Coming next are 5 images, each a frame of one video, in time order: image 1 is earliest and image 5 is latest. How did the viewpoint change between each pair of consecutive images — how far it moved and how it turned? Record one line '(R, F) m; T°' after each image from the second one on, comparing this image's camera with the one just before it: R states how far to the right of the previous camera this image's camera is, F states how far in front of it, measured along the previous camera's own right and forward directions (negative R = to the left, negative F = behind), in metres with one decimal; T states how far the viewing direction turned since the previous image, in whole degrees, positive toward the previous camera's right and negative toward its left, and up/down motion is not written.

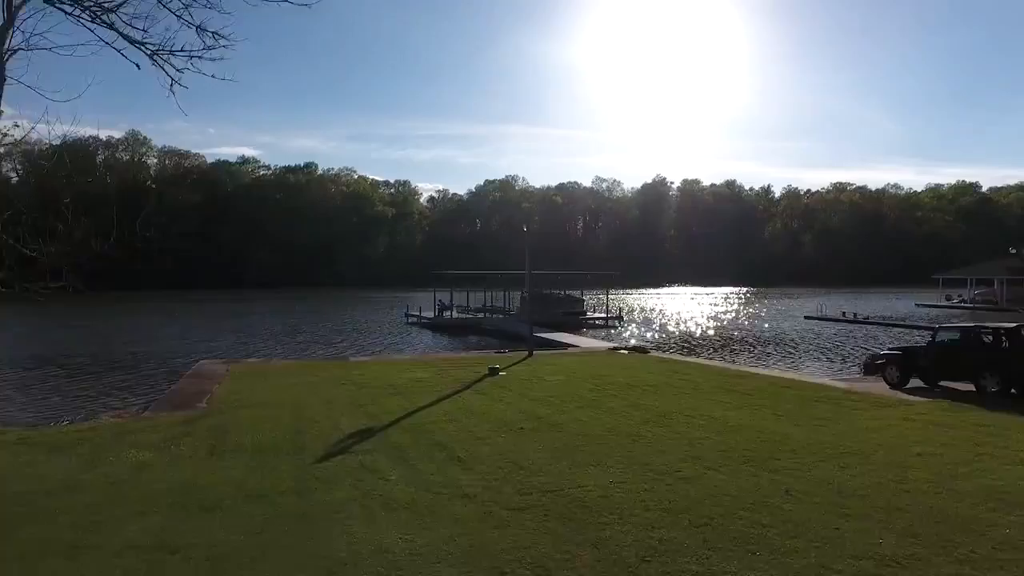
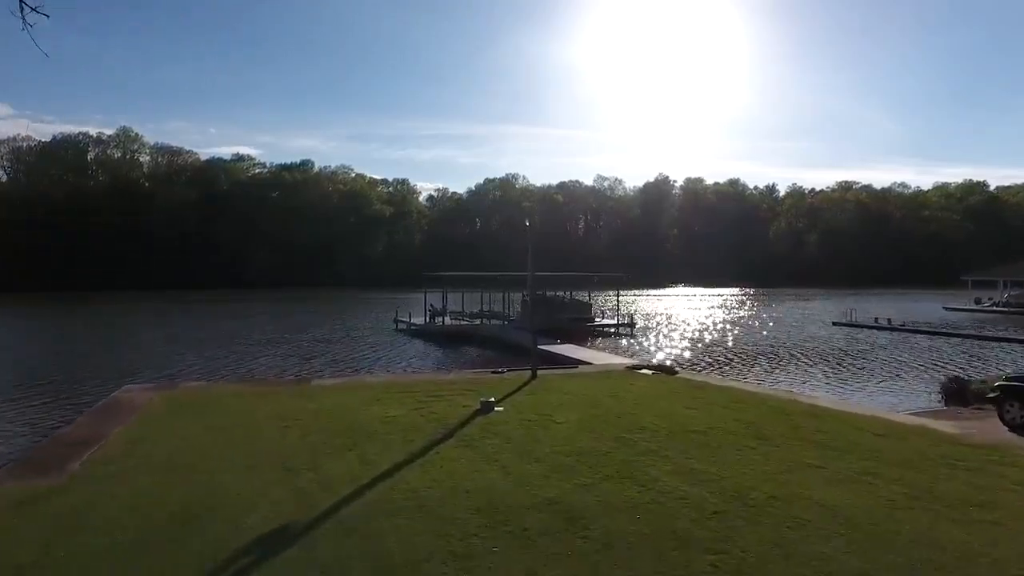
(0.0, +3.8) m; 0°
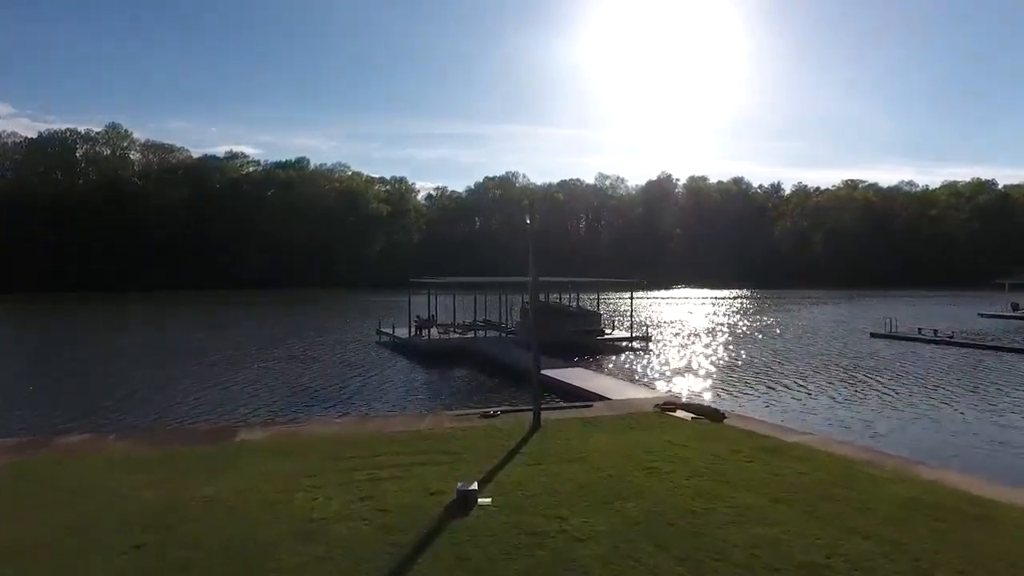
(+0.1, +4.4) m; 0°
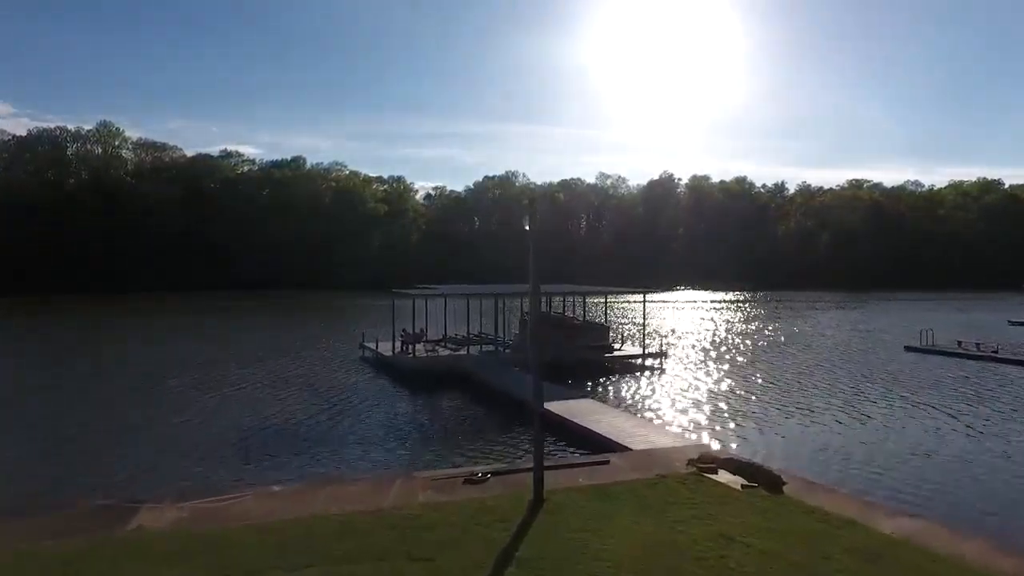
(+0.1, +3.2) m; 0°
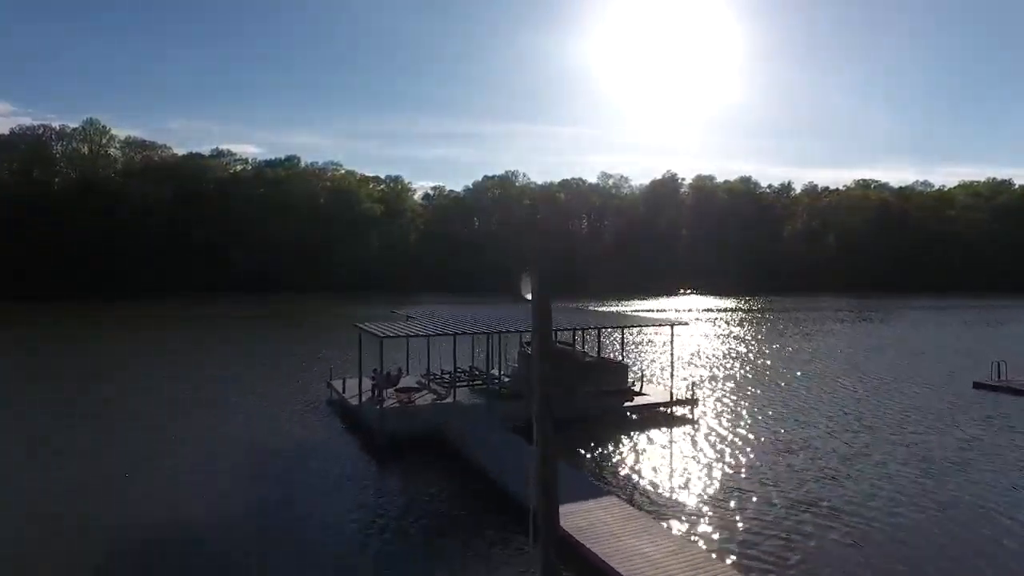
(+0.1, +5.0) m; 0°
